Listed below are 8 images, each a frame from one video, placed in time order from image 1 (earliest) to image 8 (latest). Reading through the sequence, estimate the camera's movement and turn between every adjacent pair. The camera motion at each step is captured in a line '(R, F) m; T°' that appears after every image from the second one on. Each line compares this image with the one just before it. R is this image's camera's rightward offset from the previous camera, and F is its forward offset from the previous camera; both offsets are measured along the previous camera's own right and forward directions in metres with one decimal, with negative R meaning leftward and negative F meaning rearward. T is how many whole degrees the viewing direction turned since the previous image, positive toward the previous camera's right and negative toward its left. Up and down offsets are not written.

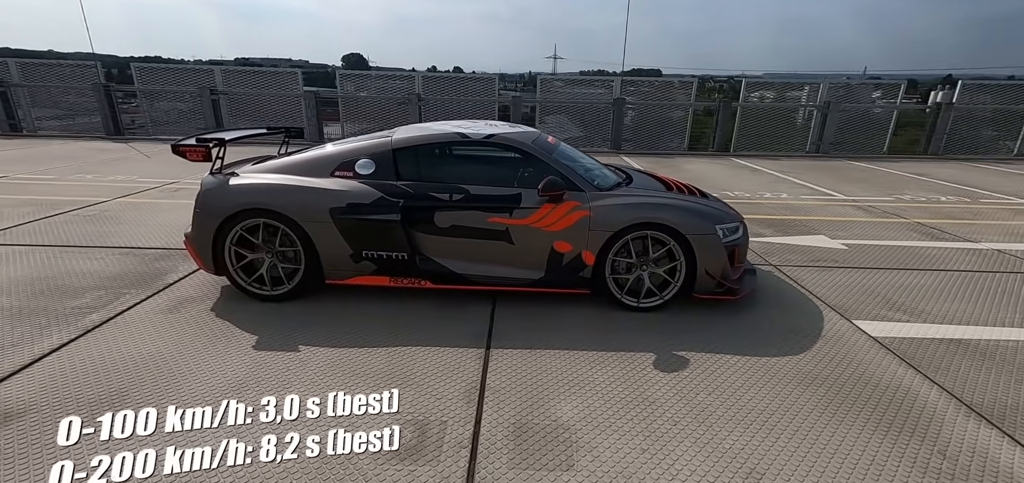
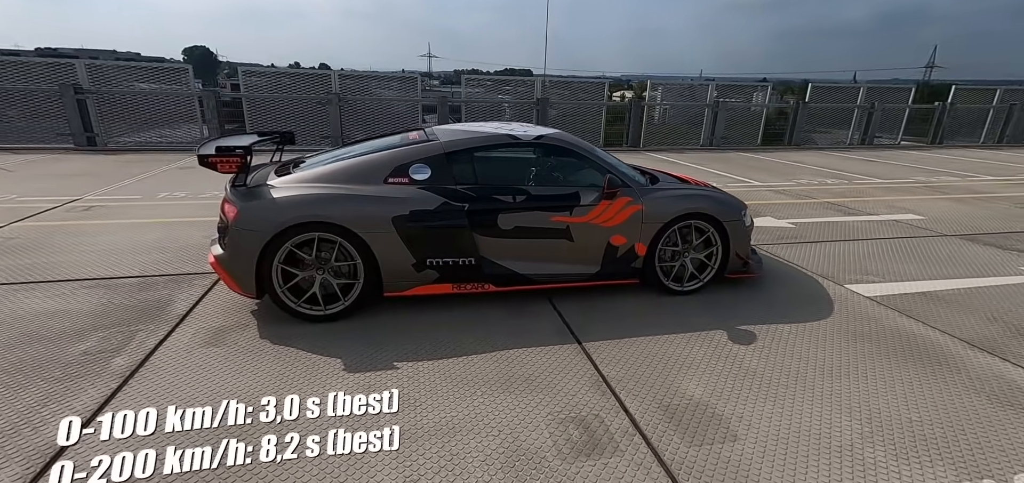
(-1.2, +0.1) m; +14°
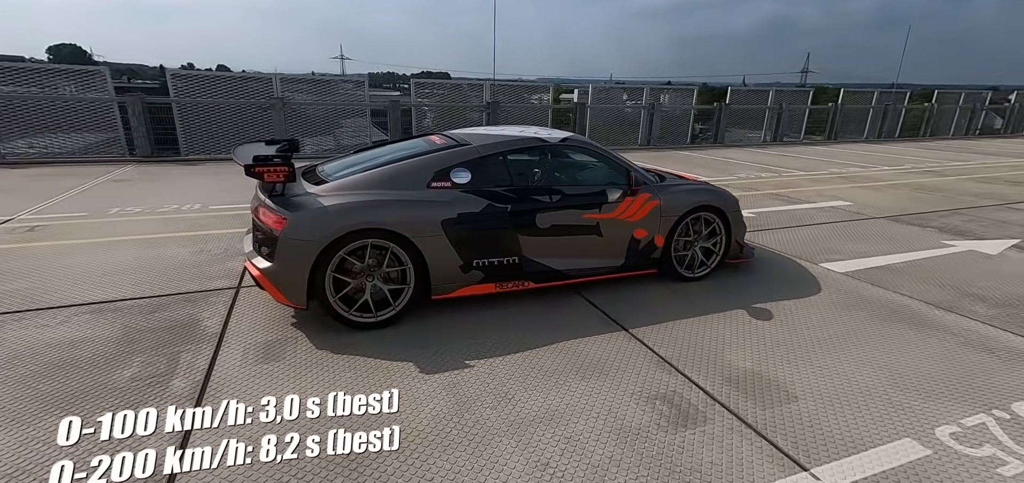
(-0.8, -0.1) m; +9°
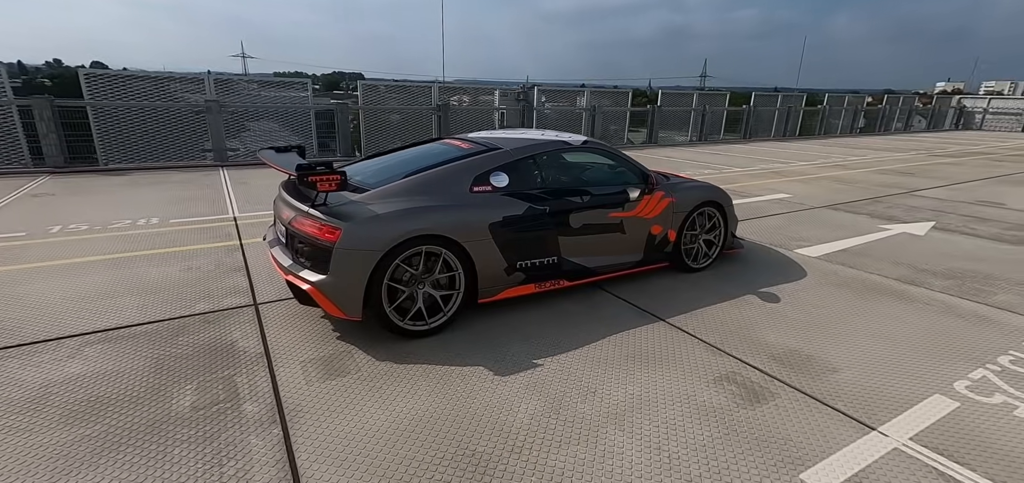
(-0.8, 0.0) m; +9°
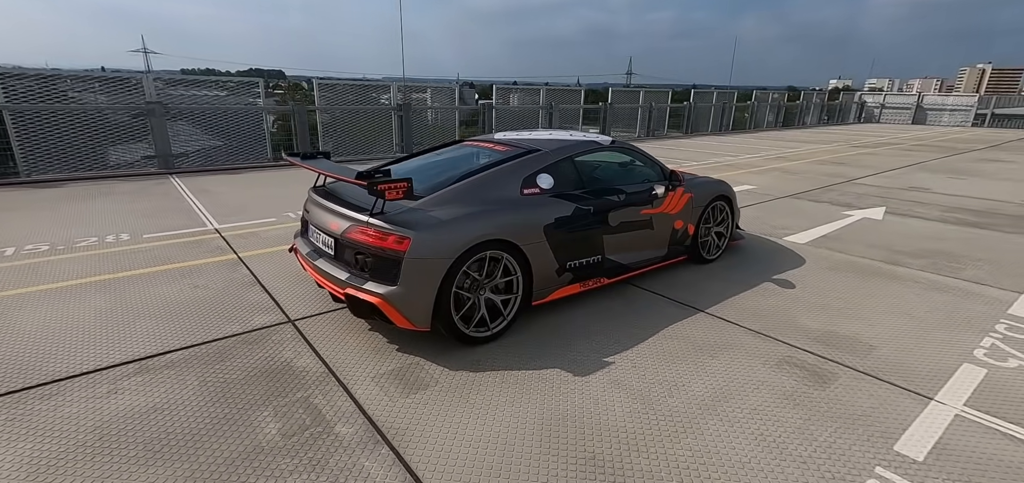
(-0.8, +0.1) m; +7°
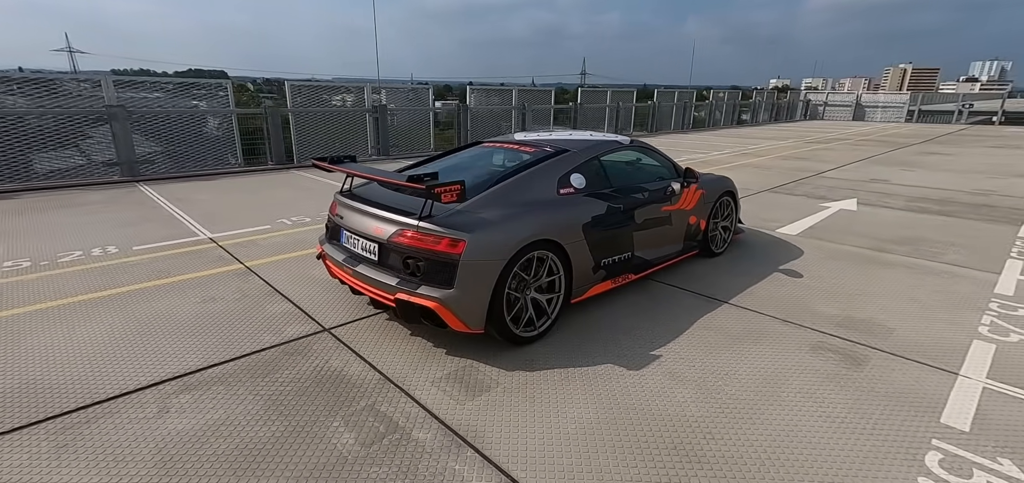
(-0.5, 0.0) m; +5°
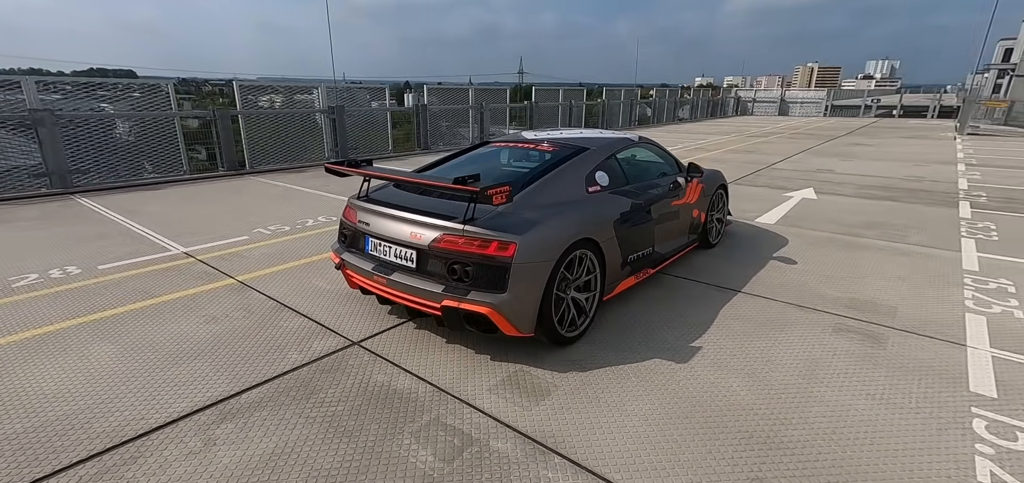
(-0.6, +0.1) m; +7°
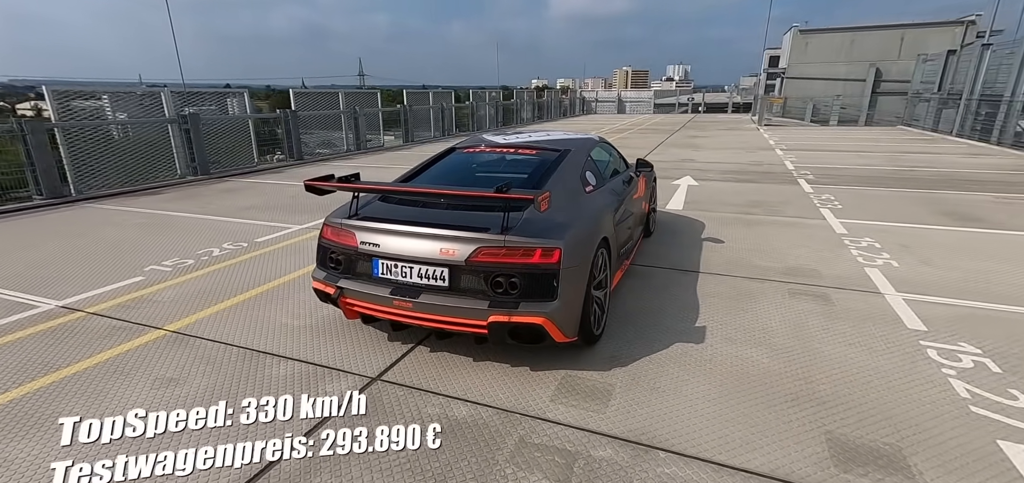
(-0.9, +0.2) m; +16°
